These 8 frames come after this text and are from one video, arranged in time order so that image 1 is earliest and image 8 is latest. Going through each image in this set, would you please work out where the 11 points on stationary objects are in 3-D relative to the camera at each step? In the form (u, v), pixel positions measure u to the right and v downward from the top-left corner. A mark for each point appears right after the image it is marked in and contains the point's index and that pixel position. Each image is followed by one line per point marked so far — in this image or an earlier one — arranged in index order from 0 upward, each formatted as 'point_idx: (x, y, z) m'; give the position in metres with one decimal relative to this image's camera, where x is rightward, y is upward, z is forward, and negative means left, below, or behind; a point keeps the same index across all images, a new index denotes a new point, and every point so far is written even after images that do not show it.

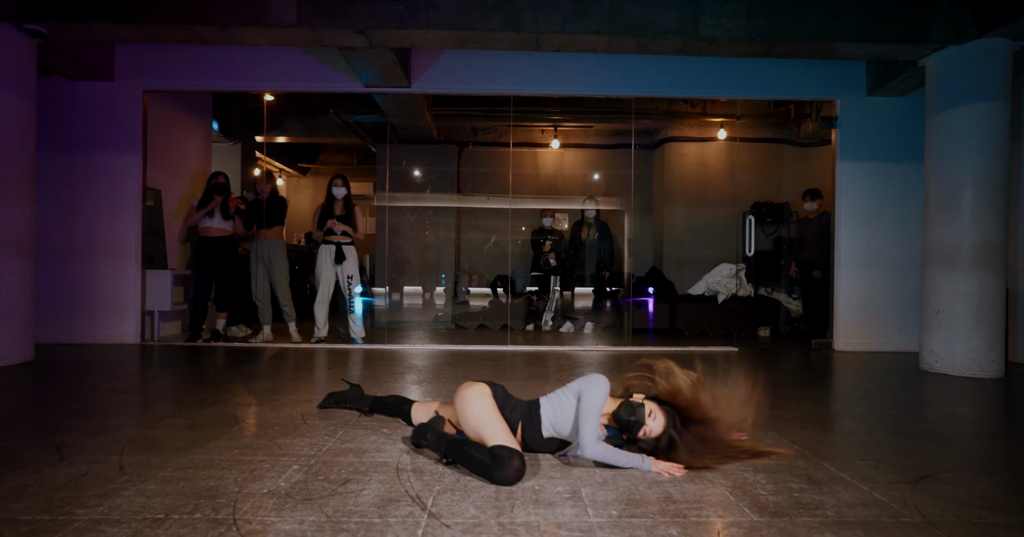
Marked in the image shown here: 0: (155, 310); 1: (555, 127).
0: (-3.6, -0.4, +5.6) m
1: (+0.6, +1.8, +7.3) m
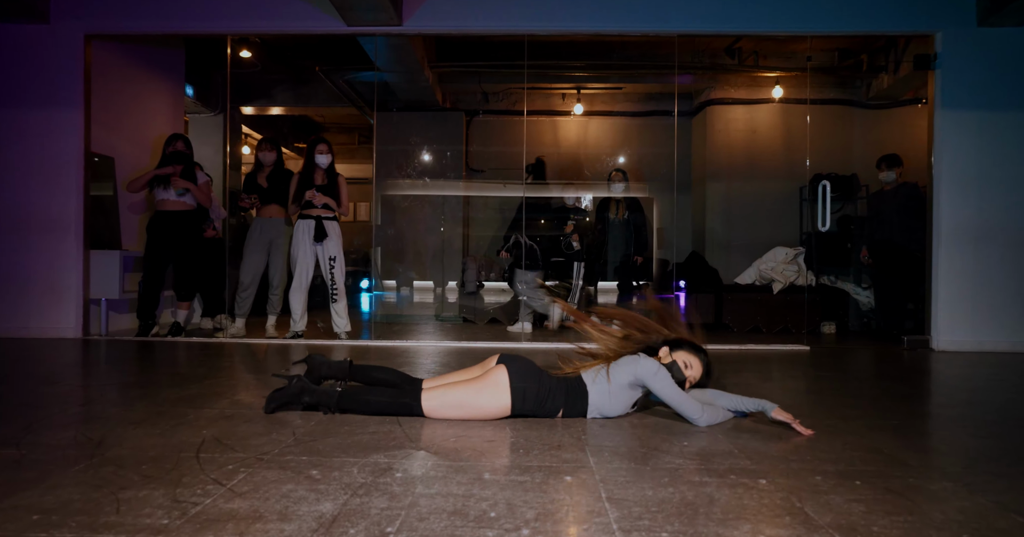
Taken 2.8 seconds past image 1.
0: (-3.4, -0.3, +4.7) m
1: (+0.7, +2.0, +6.3) m
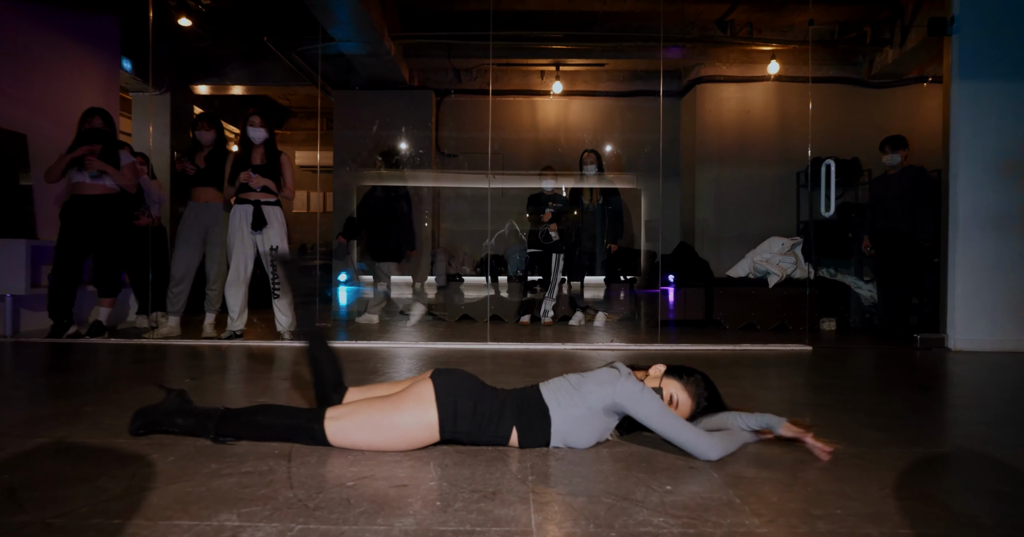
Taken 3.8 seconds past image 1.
0: (-3.7, -0.2, +4.1) m
1: (+0.4, +2.1, +5.7) m
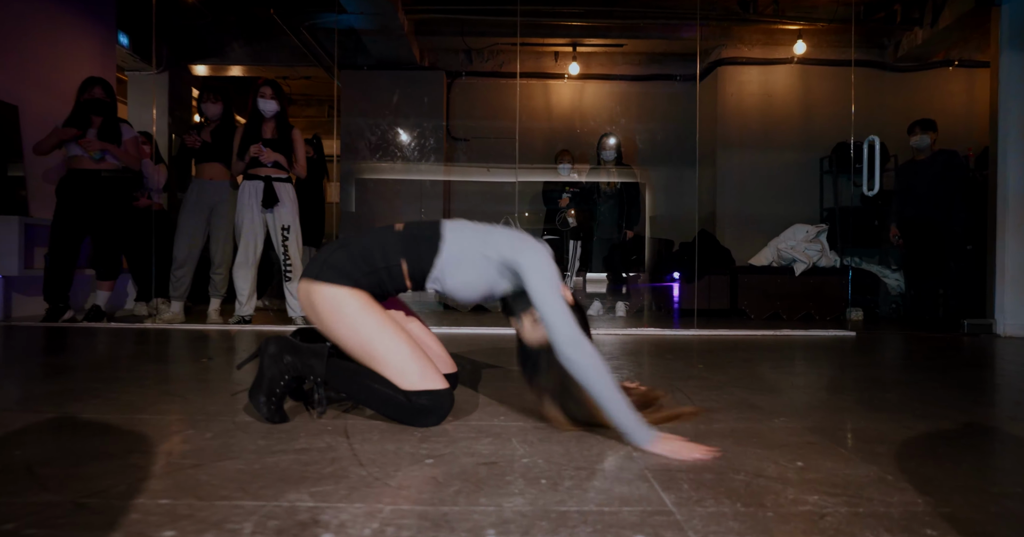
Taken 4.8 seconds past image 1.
0: (-3.5, -0.1, +3.8) m
1: (+0.6, +2.2, +5.5) m
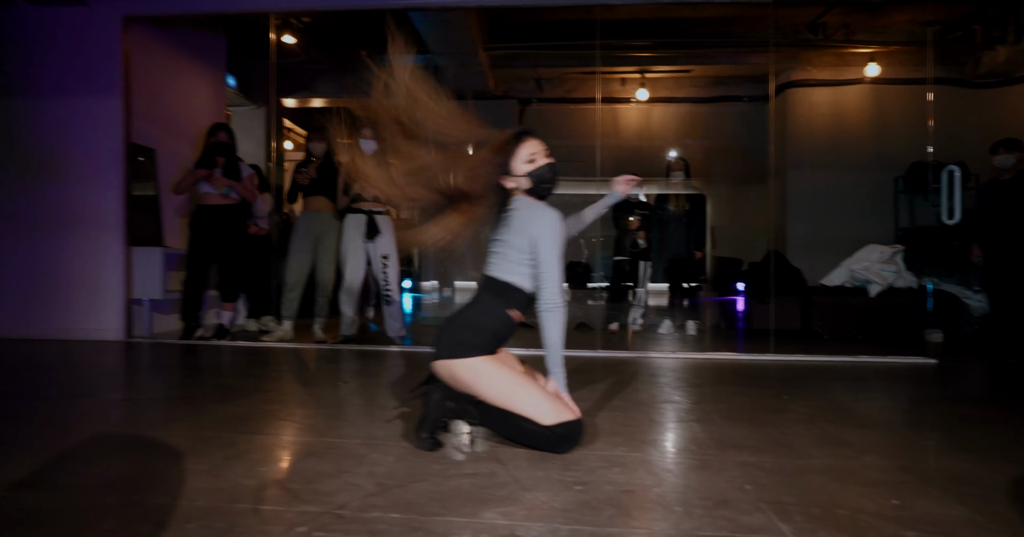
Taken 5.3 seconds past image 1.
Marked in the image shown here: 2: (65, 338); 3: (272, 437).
0: (-2.9, -0.2, +4.4) m
1: (+1.4, +2.0, +5.7) m
2: (-3.4, -0.5, +4.3) m
3: (-0.9, -0.6, +2.0) m
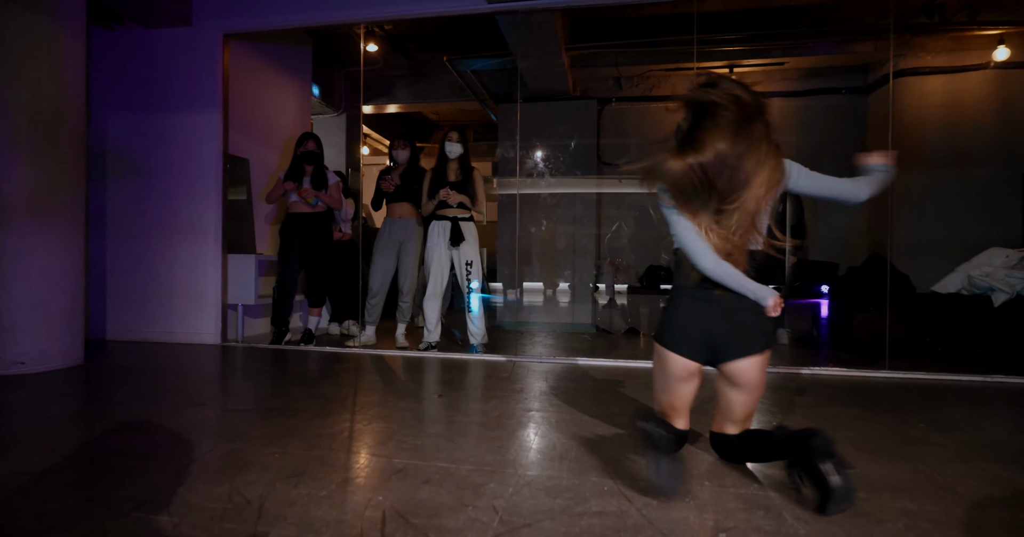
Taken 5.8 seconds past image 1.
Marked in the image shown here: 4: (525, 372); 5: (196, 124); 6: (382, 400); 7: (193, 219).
0: (-2.2, -0.3, +4.6) m
1: (+2.1, +2.0, +5.4) m
2: (-2.8, -0.6, +4.5) m
3: (-0.5, -0.6, +1.9) m
4: (+0.1, -0.7, +3.9) m
5: (-2.6, +1.2, +4.5) m
6: (-0.7, -0.7, +3.0) m
7: (-2.6, +0.4, +4.5) m
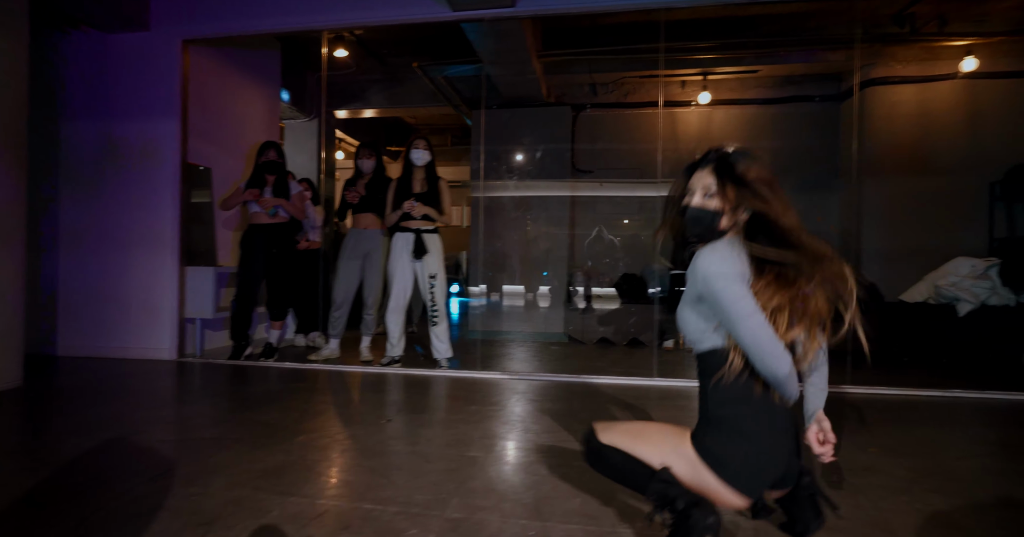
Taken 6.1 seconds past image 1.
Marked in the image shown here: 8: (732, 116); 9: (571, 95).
0: (-2.5, -0.4, +4.4) m
1: (+1.9, +1.9, +5.4) m
2: (-3.0, -0.7, +4.4) m
3: (-0.7, -0.8, +1.8) m
4: (-0.2, -0.8, +3.8) m
5: (-2.8, +1.1, +4.4) m
6: (-0.9, -0.8, +2.9) m
7: (-2.8, +0.3, +4.4) m
8: (+2.2, +1.5, +5.5) m
9: (+0.6, +1.8, +5.7) m
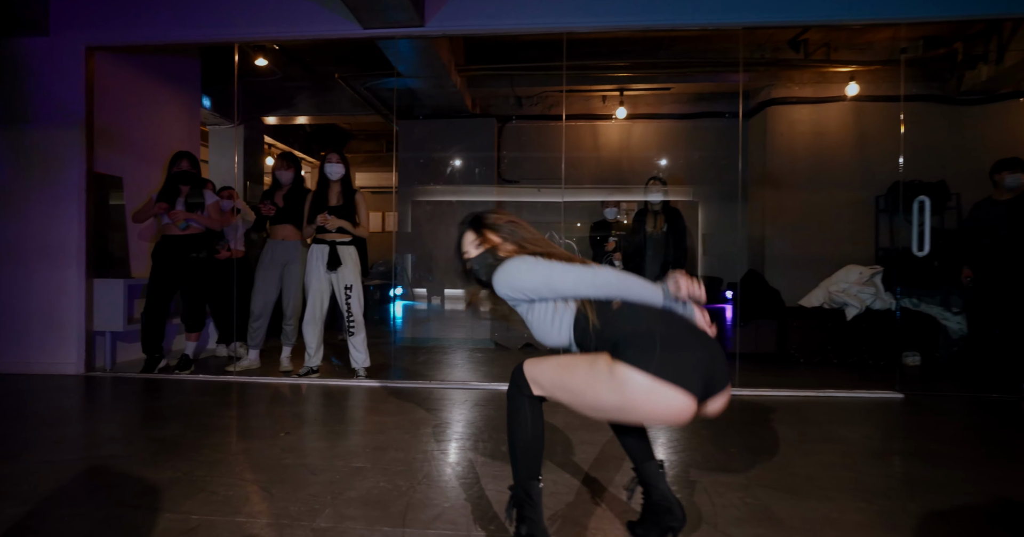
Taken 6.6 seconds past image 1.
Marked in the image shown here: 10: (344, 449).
0: (-3.2, -0.5, +4.4) m
1: (+1.1, +1.8, +5.7) m
2: (-3.7, -0.8, +4.2) m
3: (-1.1, -0.8, +1.9) m
4: (-0.8, -0.9, +3.9) m
5: (-3.5, +1.0, +4.2) m
6: (-1.4, -0.9, +2.9) m
7: (-3.5, +0.2, +4.2) m
8: (+1.4, +1.4, +5.8) m
9: (-0.2, +1.7, +5.8) m
10: (-0.8, -0.9, +2.8) m
